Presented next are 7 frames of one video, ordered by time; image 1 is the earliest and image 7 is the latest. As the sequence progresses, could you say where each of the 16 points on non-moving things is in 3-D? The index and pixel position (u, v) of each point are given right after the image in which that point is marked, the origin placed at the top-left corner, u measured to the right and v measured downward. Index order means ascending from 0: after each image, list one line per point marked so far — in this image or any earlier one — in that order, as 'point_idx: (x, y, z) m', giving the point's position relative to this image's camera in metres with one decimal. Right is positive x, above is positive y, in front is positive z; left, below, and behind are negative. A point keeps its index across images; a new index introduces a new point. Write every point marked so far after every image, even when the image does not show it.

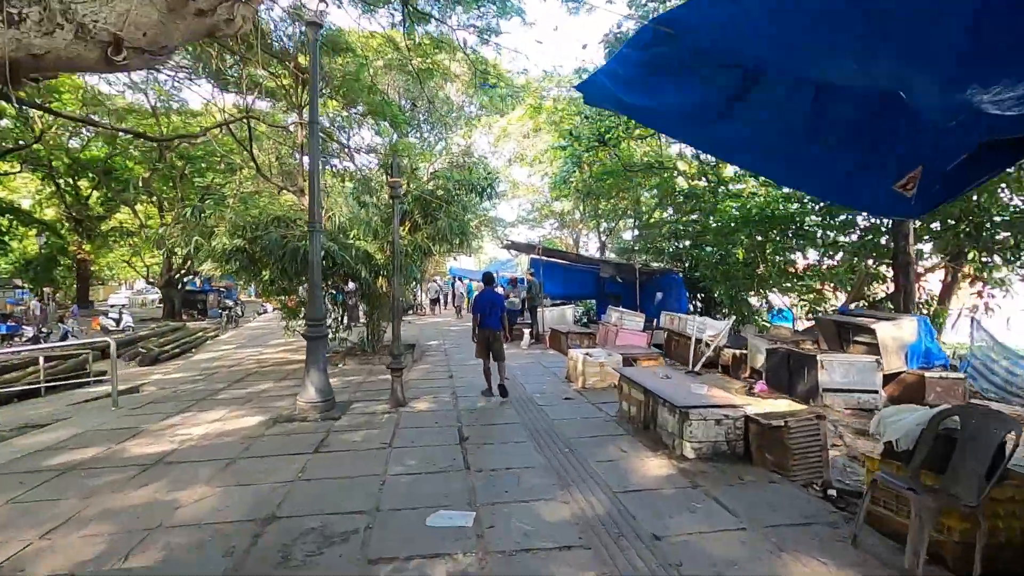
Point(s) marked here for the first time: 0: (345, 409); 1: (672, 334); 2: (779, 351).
0: (-2.0, -1.4, +6.4) m
1: (+3.7, -1.1, +12.5) m
2: (+4.3, -1.0, +8.6) m
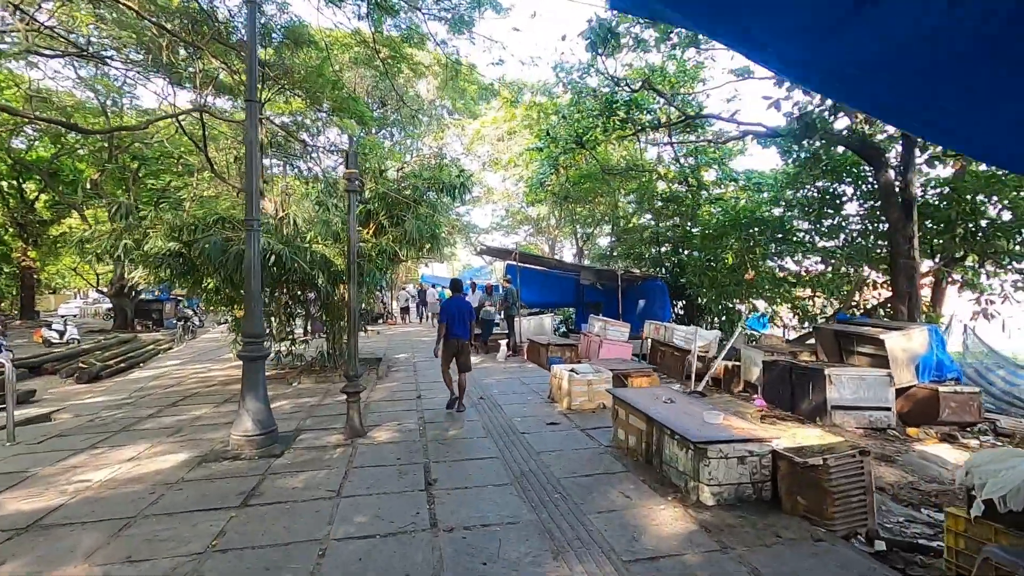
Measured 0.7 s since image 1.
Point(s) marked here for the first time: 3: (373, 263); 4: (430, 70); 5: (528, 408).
0: (-2.2, -1.5, +5.4) m
1: (+3.2, -1.2, +11.7) m
2: (+3.9, -1.1, +7.9) m
3: (-2.6, +0.5, +10.0) m
4: (-2.5, +6.6, +16.5) m
5: (+0.2, -1.5, +6.8) m
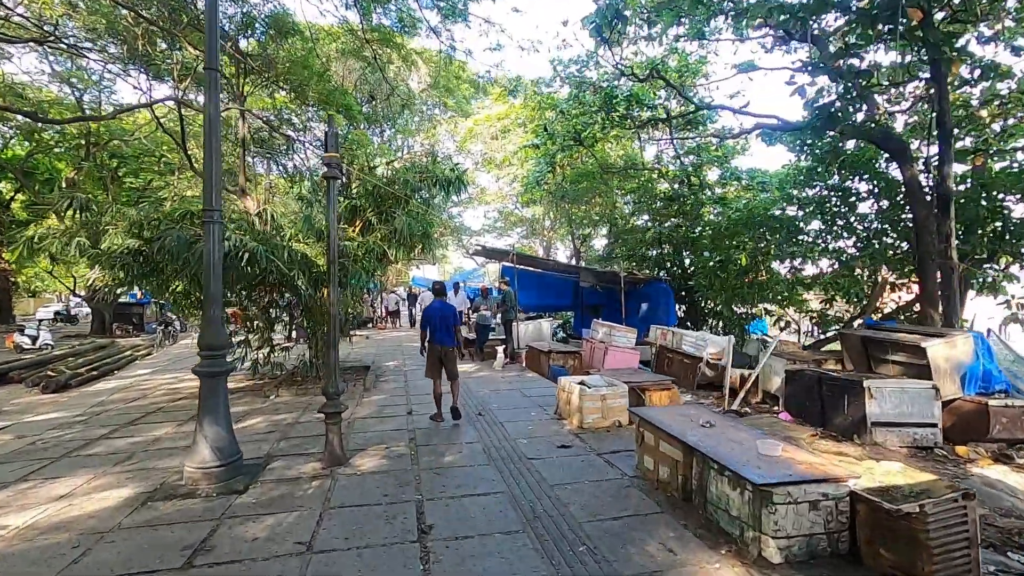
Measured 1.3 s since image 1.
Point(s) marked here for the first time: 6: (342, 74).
0: (-2.2, -1.6, +4.6) m
1: (+3.1, -1.3, +11.0) m
2: (+4.0, -1.2, +7.2) m
3: (-2.6, +0.4, +9.2) m
4: (-2.6, +6.6, +15.7) m
5: (+0.2, -1.5, +6.0) m
6: (-4.4, +5.5, +14.0) m
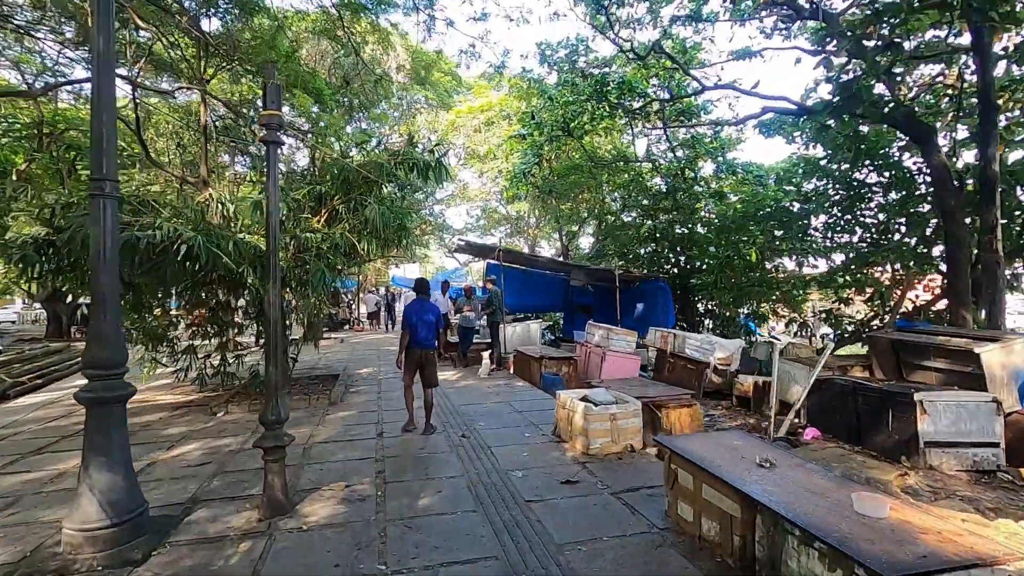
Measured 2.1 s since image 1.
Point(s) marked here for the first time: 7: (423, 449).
0: (-2.2, -1.5, +3.5) m
1: (+2.9, -1.2, +10.1) m
2: (+3.8, -1.1, +6.3) m
3: (-2.8, +0.4, +8.0) m
4: (-3.1, +6.6, +14.6) m
5: (+0.2, -1.5, +5.0) m
6: (-4.8, +5.5, +12.8) m
7: (-0.9, -1.5, +5.2) m
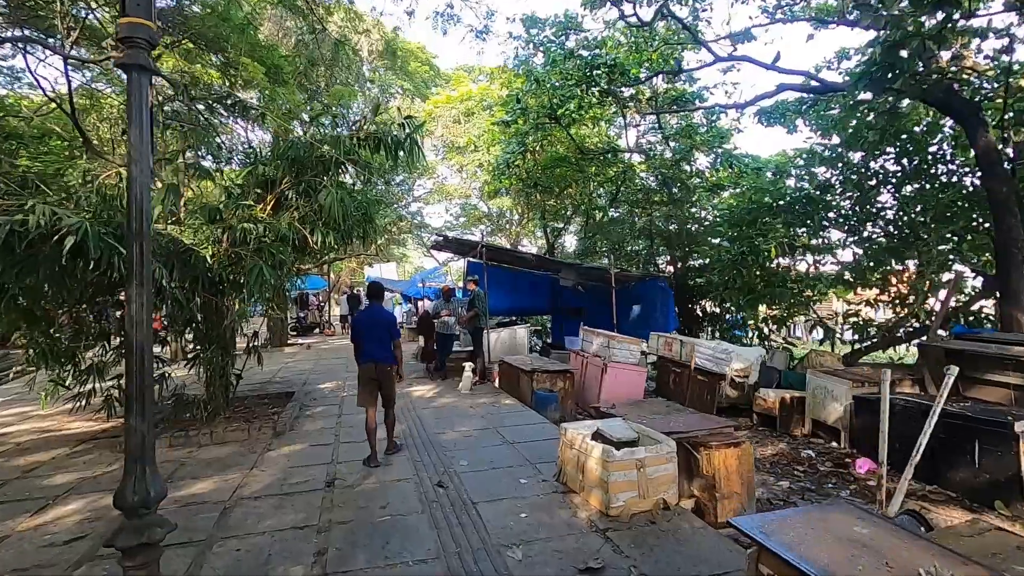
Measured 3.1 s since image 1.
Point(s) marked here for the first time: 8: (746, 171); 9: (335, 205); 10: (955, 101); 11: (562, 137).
0: (-2.2, -1.6, +2.1) m
1: (+2.6, -1.3, +8.9) m
2: (+3.7, -1.1, +5.2) m
3: (-3.0, +0.4, +6.7) m
4: (-3.5, +6.5, +13.2) m
5: (+0.1, -1.5, +3.7) m
6: (-5.2, +5.5, +11.3) m
7: (-0.9, -1.6, +3.8) m
8: (+6.4, +3.2, +14.7) m
9: (-2.1, +1.0, +6.3) m
10: (+6.2, +2.6, +7.5) m
11: (+1.5, +4.5, +16.0) m
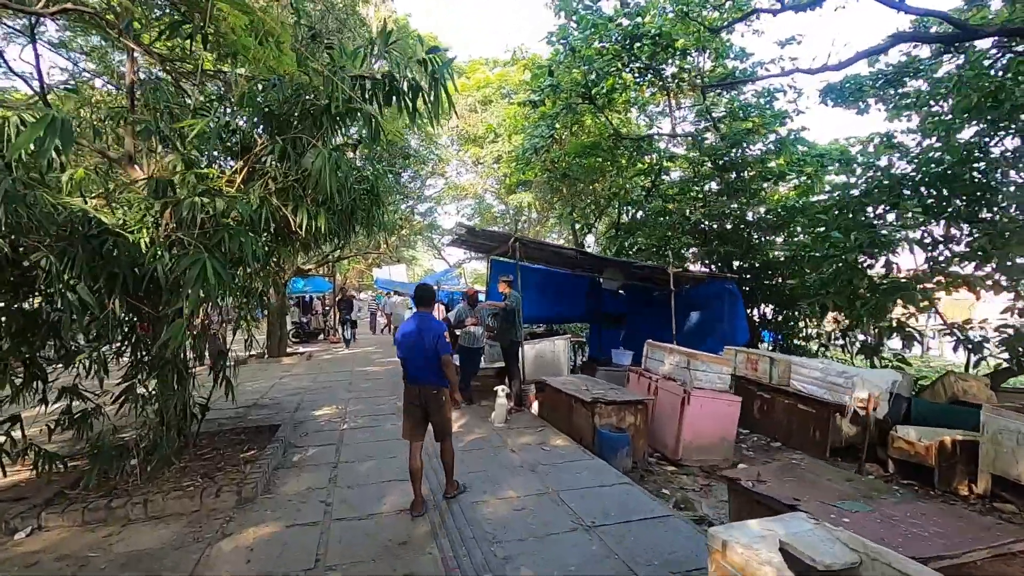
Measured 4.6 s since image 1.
0: (-1.7, -1.6, +0.3) m
1: (+3.2, -1.3, +7.0) m
2: (+4.2, -1.2, +3.3) m
3: (-2.4, +0.4, +4.9) m
4: (-2.8, +6.5, +11.5) m
5: (+0.6, -1.5, +1.9) m
6: (-4.5, +5.5, +9.6) m
7: (-0.4, -1.6, +2.0) m
8: (+7.1, +3.1, +12.8) m
9: (-1.5, +0.9, +4.5) m
10: (+6.7, +2.6, +5.5) m
11: (+2.2, +4.4, +14.2) m
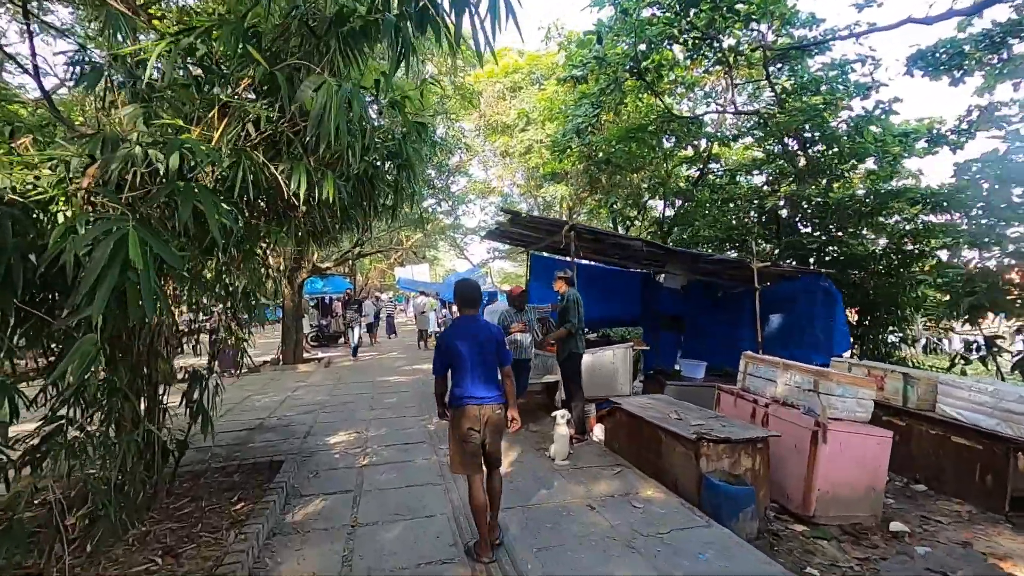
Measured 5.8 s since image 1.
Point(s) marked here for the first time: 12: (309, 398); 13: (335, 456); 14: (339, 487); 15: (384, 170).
0: (-1.3, -1.5, -1.0) m
1: (+3.8, -1.3, +5.5) m
2: (+4.7, -1.1, +1.7) m
3: (-1.9, +0.4, +3.6) m
4: (-2.1, +6.5, +10.1) m
5: (+1.0, -1.5, +0.4) m
6: (-3.8, +5.5, +8.4) m
7: (0.0, -1.5, +0.6) m
8: (+7.9, +3.2, +11.1) m
9: (-1.0, +1.0, +3.1) m
10: (+7.3, +2.6, +3.9) m
11: (+3.0, +4.4, +12.7) m
12: (-3.2, -1.7, +8.5) m
13: (-1.7, -1.6, +5.2) m
14: (-1.4, -1.6, +4.4) m
15: (-0.9, +0.9, +4.0) m
